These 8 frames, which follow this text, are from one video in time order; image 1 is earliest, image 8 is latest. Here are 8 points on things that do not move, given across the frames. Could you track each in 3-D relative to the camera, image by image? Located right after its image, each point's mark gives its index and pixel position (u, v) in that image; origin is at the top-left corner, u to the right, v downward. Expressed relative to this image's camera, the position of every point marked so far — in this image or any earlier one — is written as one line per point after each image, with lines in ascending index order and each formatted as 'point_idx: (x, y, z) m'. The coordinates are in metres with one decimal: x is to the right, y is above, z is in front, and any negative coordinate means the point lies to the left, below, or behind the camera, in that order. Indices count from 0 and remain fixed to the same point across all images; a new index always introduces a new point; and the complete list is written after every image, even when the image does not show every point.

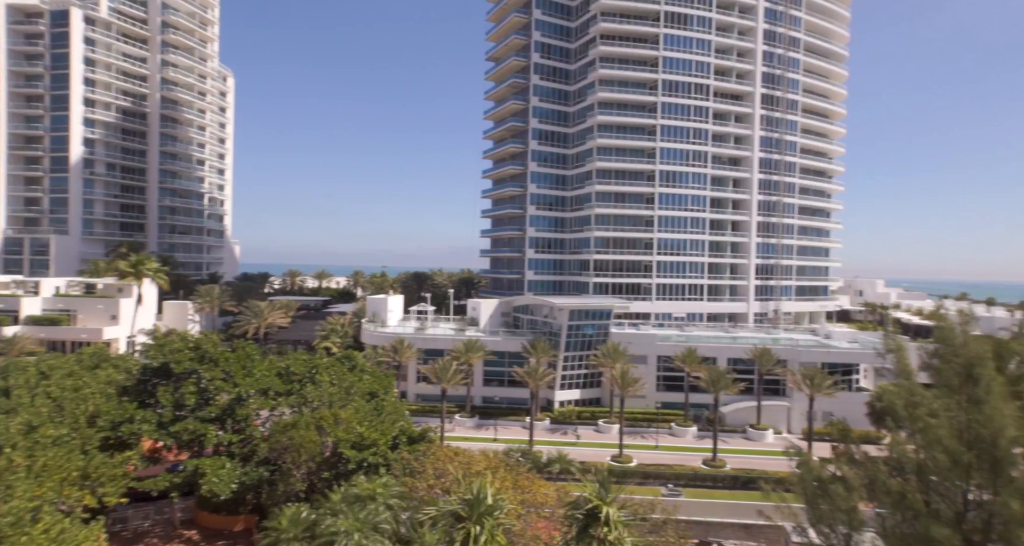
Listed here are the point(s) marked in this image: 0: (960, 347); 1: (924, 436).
0: (+8.5, -1.4, +10.3) m
1: (+7.5, -3.0, +9.8) m
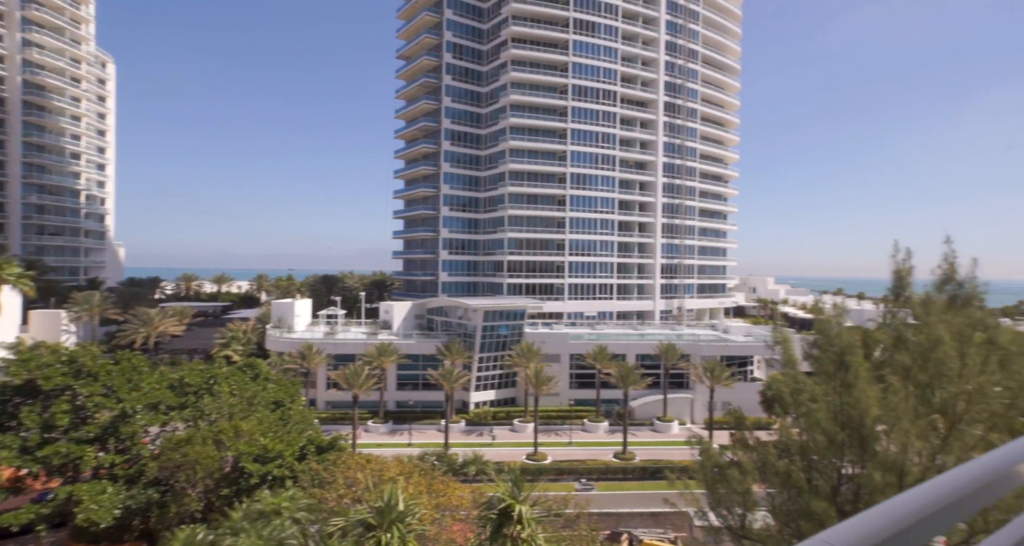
0: (+6.8, -1.4, +11.4) m
1: (+5.9, -2.9, +10.8) m
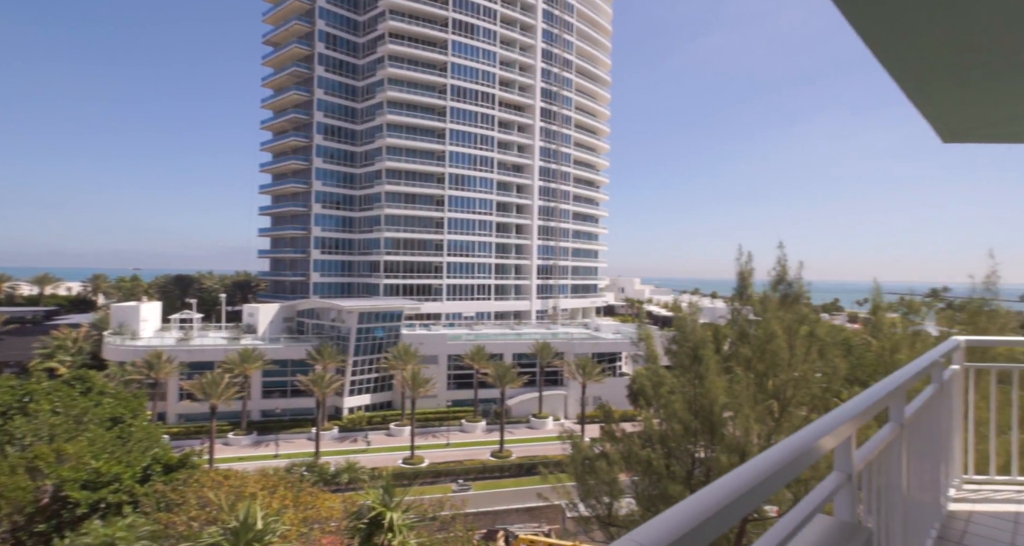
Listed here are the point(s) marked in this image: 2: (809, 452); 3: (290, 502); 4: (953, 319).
0: (+4.1, -1.4, +12.5) m
1: (+3.3, -2.9, +11.7) m
2: (+0.9, -0.5, +1.7) m
3: (-4.3, -4.5, +10.6) m
4: (+10.7, -1.1, +13.1) m
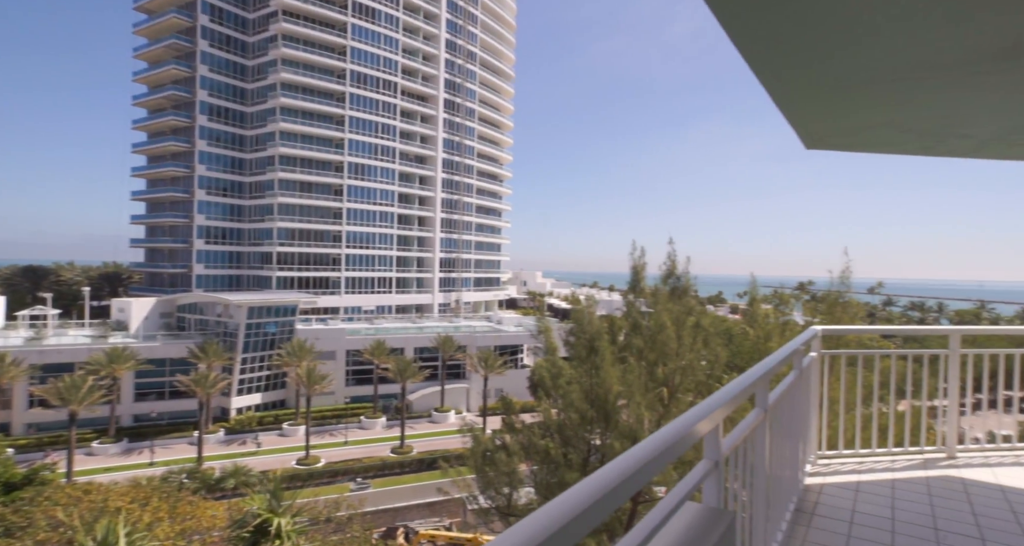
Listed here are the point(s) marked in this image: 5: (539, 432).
0: (+1.8, -1.3, +12.9) m
1: (+1.2, -2.8, +12.0) m
2: (+0.6, -0.5, +1.7) m
3: (-6.2, -4.3, +9.6) m
4: (+8.2, -1.0, +14.6) m
5: (+0.6, -3.7, +12.5) m
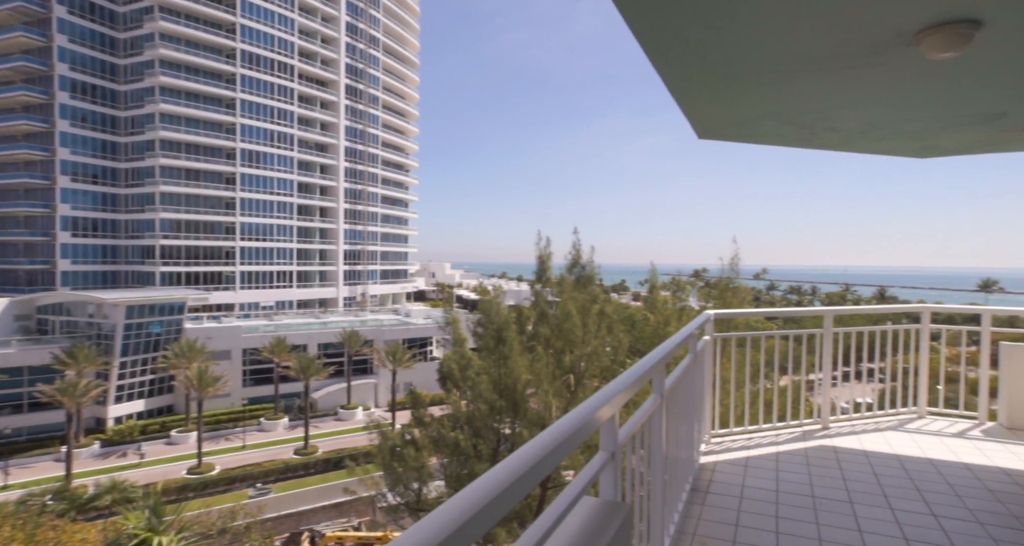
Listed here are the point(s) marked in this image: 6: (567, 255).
0: (-0.4, -1.0, +12.9) m
1: (-0.9, -2.6, +11.9) m
2: (+0.2, -0.5, +1.6) m
3: (-7.7, -4.2, +8.4) m
4: (+5.7, -0.6, +15.6) m
5: (-1.4, -3.5, +12.3) m
6: (+1.6, +0.5, +16.2) m
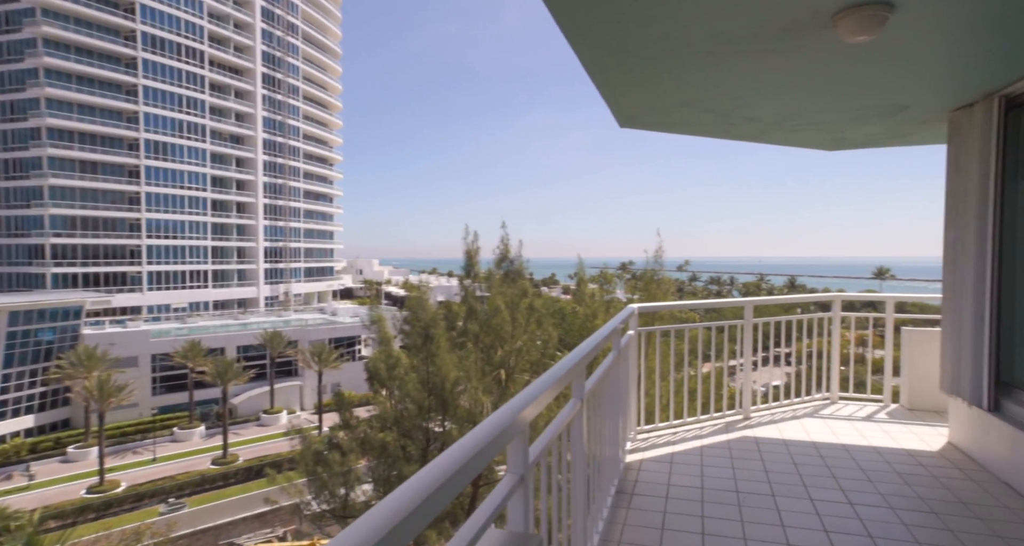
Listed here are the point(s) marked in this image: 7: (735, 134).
0: (-2.1, -0.9, +12.5) m
1: (-2.4, -2.5, +11.4) m
2: (-0.1, -0.5, +1.4) m
3: (-8.7, -4.3, +7.1) m
4: (+3.6, -0.4, +16.0) m
5: (-3.0, -3.4, +11.8) m
6: (-0.5, +0.7, +16.0) m
7: (+1.8, +1.1, +4.4) m
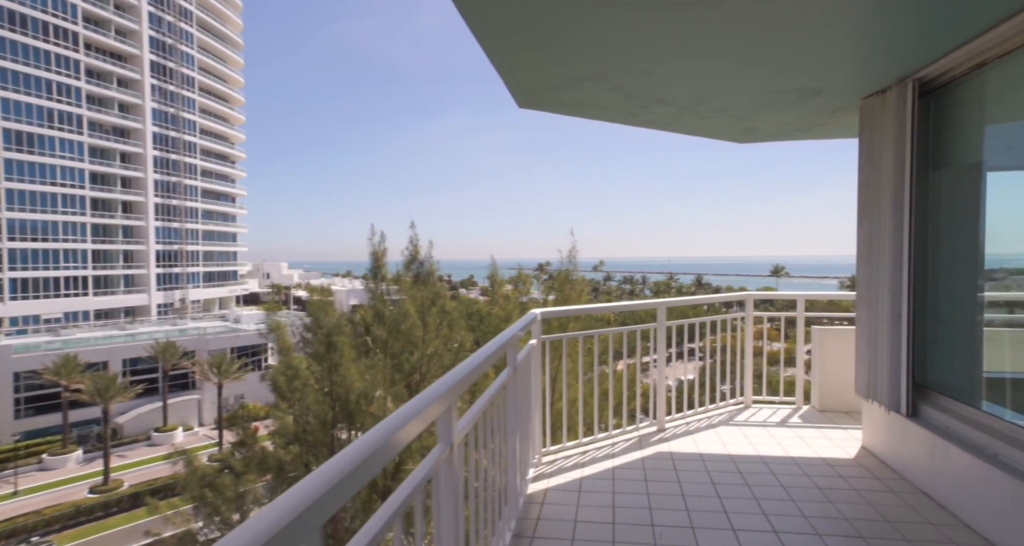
0: (-4.0, -1.0, +11.5) m
1: (-4.2, -2.6, +10.4) m
2: (-0.4, -0.5, +0.8) m
3: (-9.8, -4.4, +5.2) m
4: (+1.0, -0.4, +15.7) m
5: (-4.8, -3.5, +10.6) m
6: (-3.0, +0.6, +15.1) m
7: (+1.0, +1.1, +4.0) m
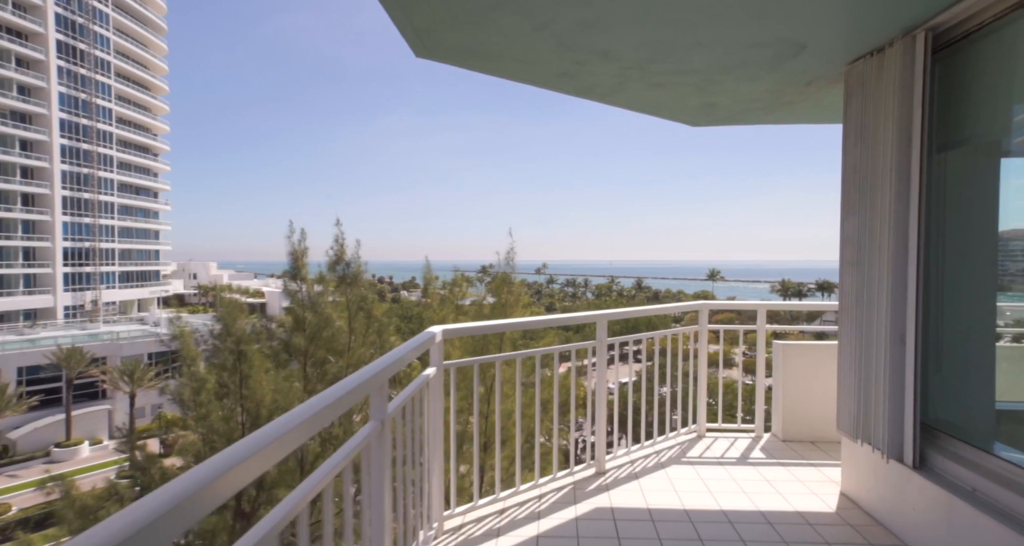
0: (-5.3, -1.0, +10.1) m
1: (-5.4, -2.6, +9.0) m
2: (-0.6, -0.5, -0.2) m
3: (-10.4, -4.4, +3.2) m
4: (-0.7, -0.5, +14.9) m
5: (-6.1, -3.5, +9.2) m
6: (-4.7, +0.6, +13.9) m
7: (+0.4, +1.1, +3.2) m
